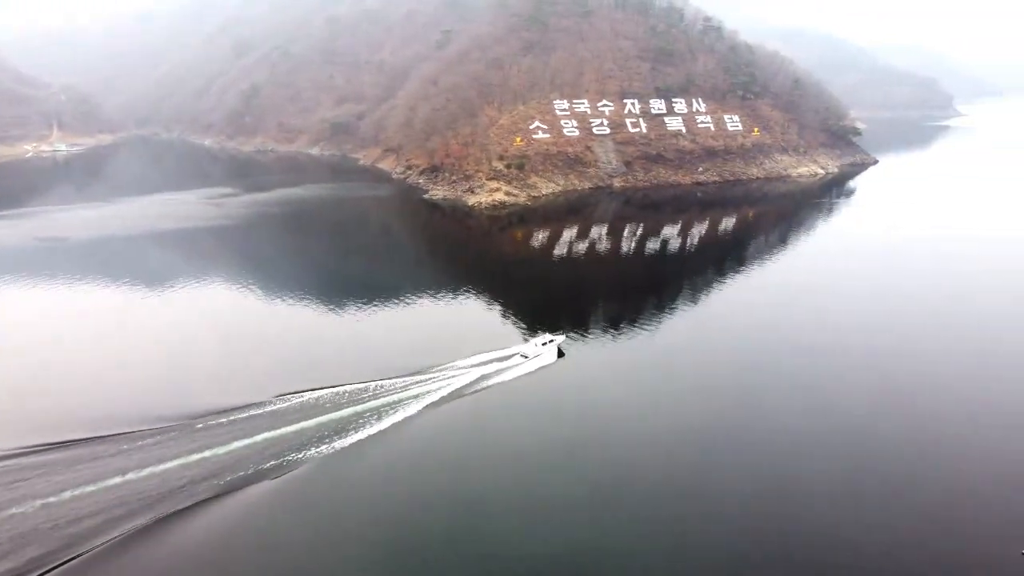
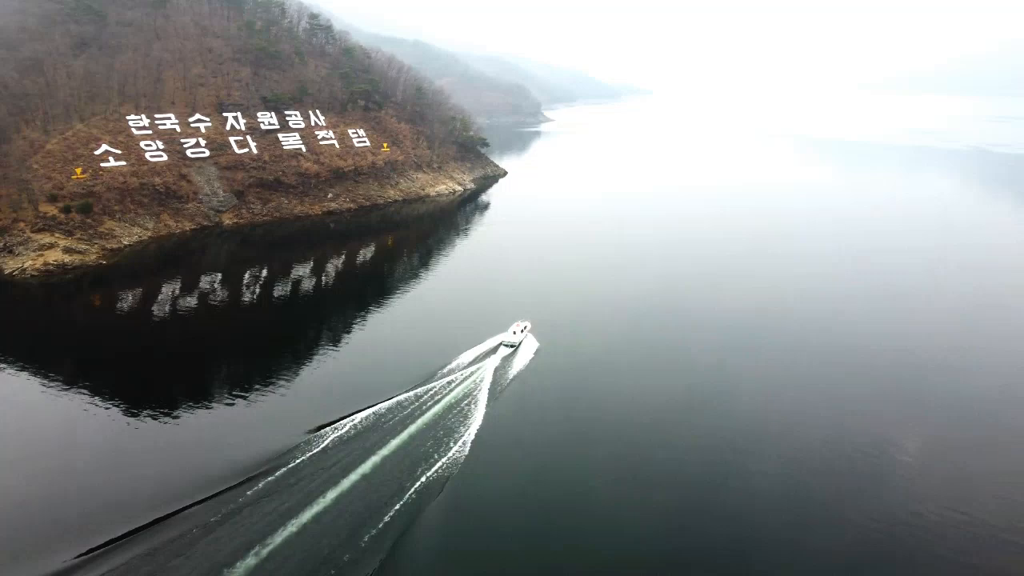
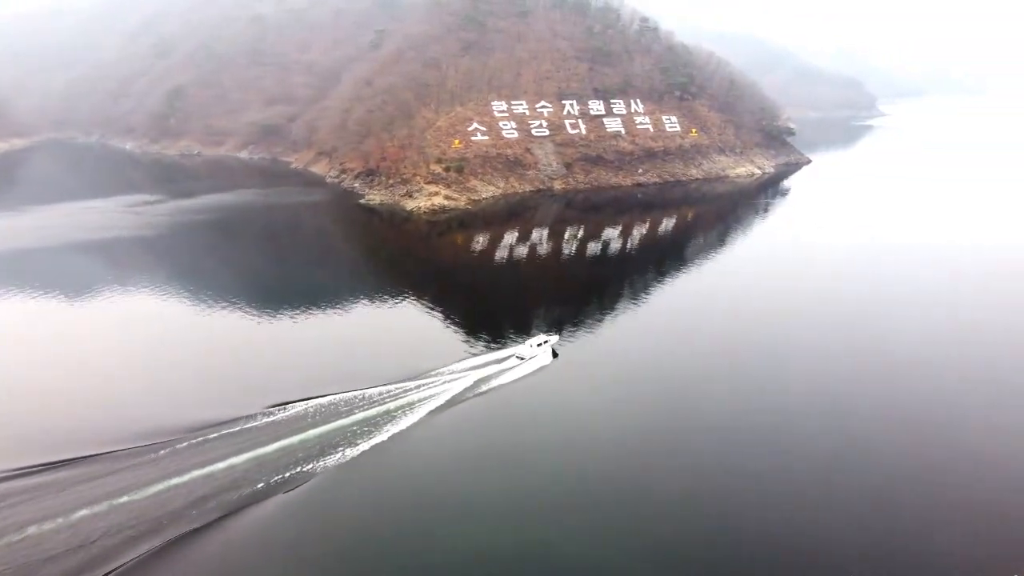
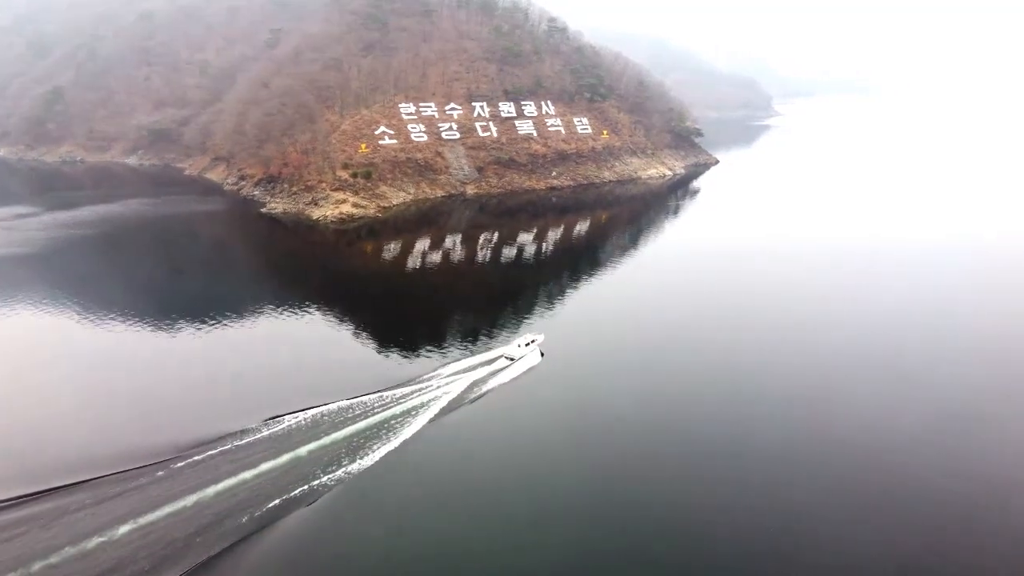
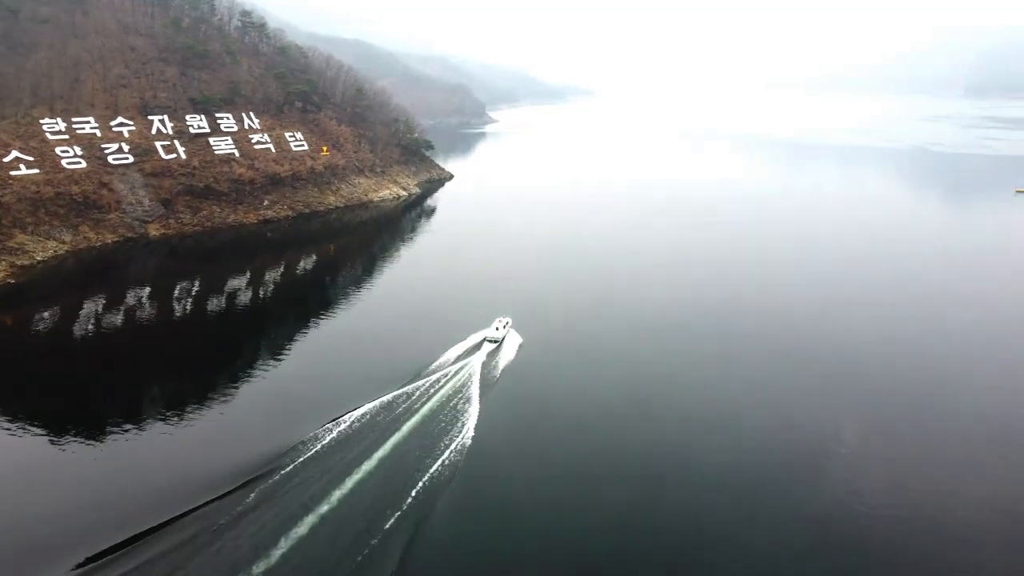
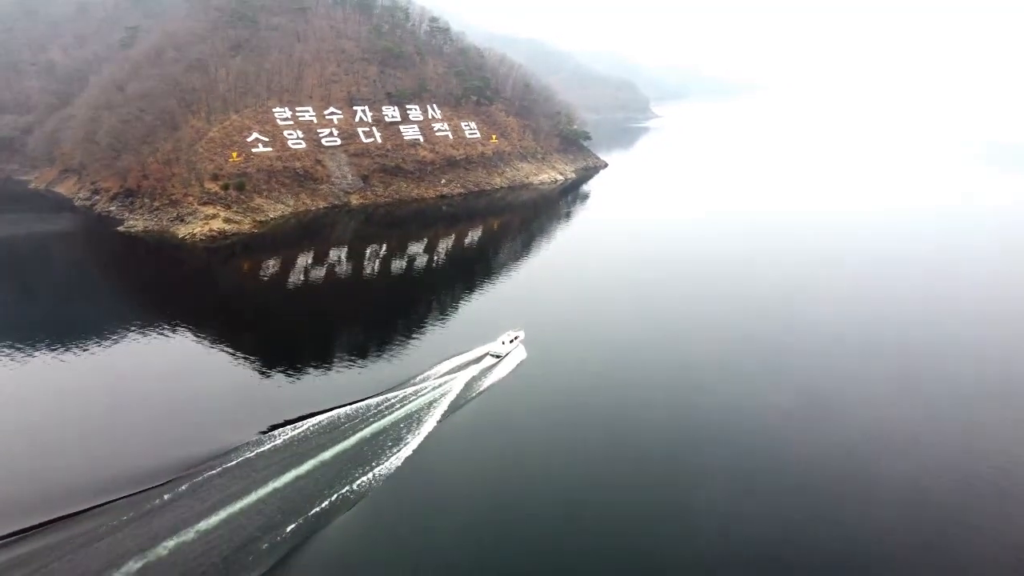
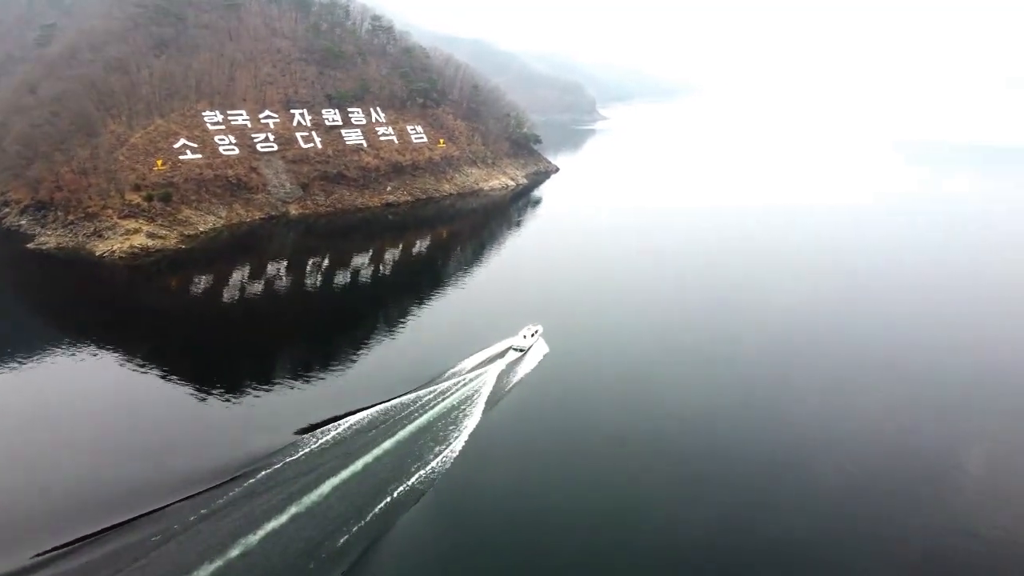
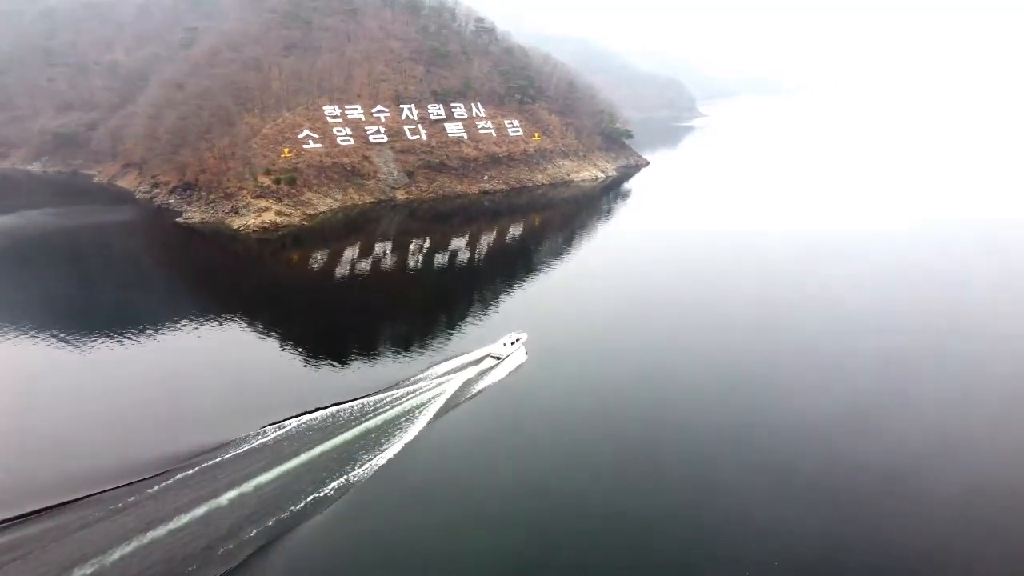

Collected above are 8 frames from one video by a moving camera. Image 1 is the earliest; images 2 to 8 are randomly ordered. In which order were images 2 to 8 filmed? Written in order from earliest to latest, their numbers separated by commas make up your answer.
3, 4, 8, 6, 7, 2, 5
